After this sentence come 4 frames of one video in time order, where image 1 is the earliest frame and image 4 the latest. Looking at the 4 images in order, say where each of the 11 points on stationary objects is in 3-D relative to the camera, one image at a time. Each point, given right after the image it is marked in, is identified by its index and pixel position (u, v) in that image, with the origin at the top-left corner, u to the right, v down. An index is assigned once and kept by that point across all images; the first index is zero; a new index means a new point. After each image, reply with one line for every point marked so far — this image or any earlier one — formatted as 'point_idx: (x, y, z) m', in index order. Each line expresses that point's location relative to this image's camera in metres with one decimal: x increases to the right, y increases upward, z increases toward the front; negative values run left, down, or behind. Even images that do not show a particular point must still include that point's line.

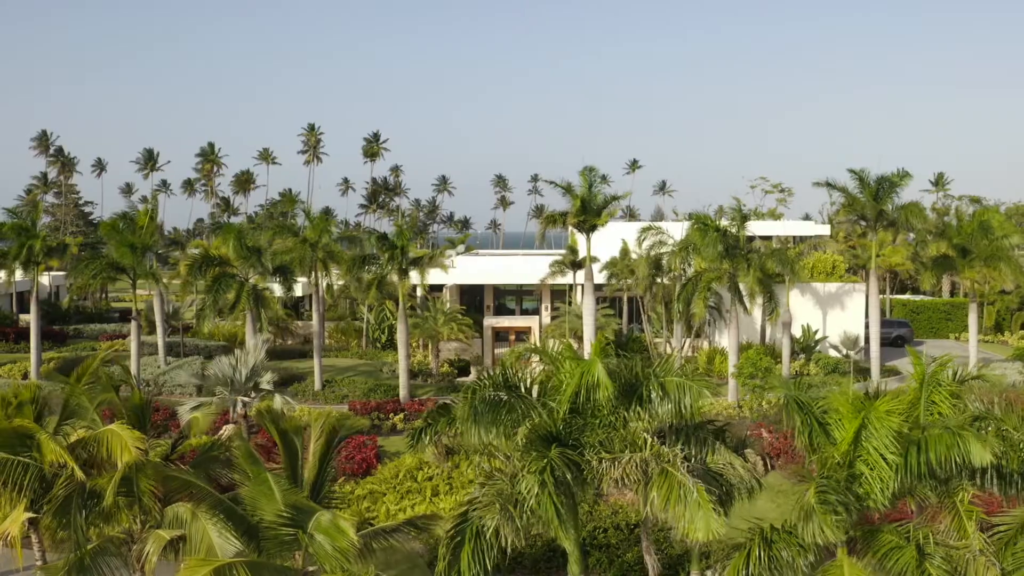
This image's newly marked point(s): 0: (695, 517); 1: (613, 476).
0: (+1.7, -2.0, +7.0) m
1: (+1.0, -1.7, +7.3) m
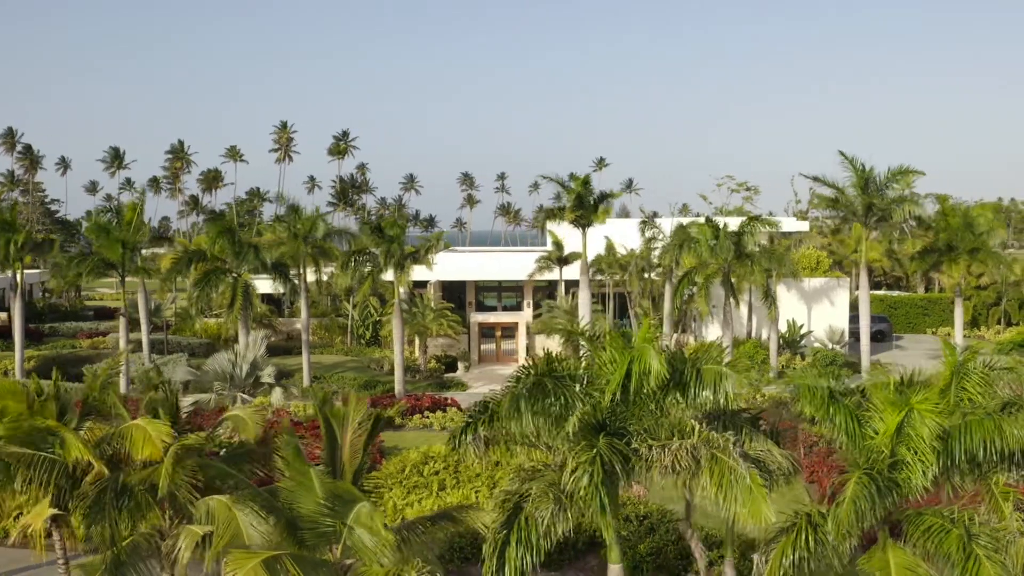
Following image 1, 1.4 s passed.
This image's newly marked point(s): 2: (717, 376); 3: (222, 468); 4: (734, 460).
0: (+2.1, -1.9, +7.0) m
1: (+1.4, -1.6, +7.4) m
2: (+2.0, -0.9, +7.7) m
3: (-3.3, -2.1, +9.1) m
4: (+2.0, -1.6, +7.3) m
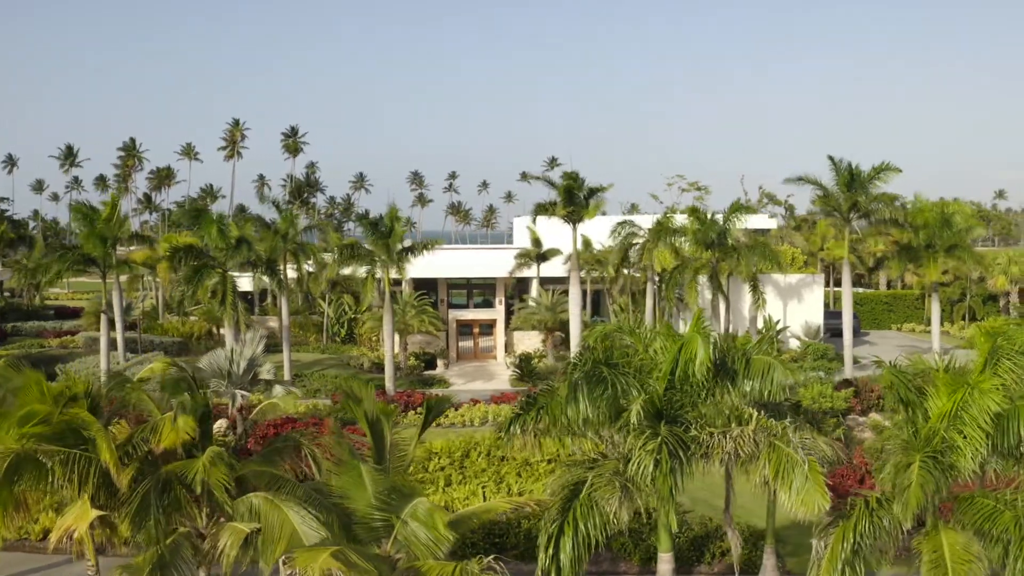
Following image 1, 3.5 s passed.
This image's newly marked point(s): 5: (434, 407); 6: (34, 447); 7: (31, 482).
0: (+2.7, -1.8, +7.2) m
1: (+2.0, -1.5, +7.4) m
2: (+2.6, -0.8, +7.8) m
3: (-2.8, -2.0, +9.0) m
4: (+2.6, -1.5, +7.4) m
5: (-0.9, -1.4, +9.6) m
6: (-5.0, -1.7, +8.3) m
7: (-5.0, -2.0, +8.2) m
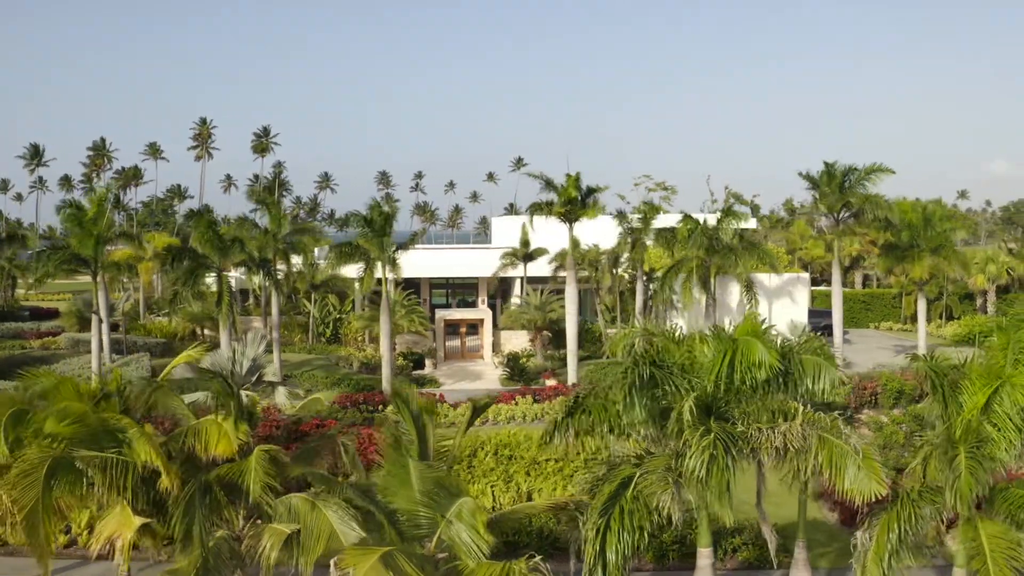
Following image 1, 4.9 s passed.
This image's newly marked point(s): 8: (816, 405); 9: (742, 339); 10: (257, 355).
0: (+3.2, -1.8, +7.3) m
1: (+2.5, -1.5, +7.6) m
2: (+3.0, -0.8, +8.0) m
3: (-2.4, -2.1, +9.0) m
4: (+3.1, -1.5, +7.5) m
5: (-0.5, -1.4, +9.7) m
6: (-4.6, -1.7, +8.2) m
7: (-4.6, -2.0, +8.1) m
8: (+3.2, -1.3, +8.4) m
9: (+2.2, -0.5, +7.9) m
10: (-5.9, -1.5, +18.2) m
